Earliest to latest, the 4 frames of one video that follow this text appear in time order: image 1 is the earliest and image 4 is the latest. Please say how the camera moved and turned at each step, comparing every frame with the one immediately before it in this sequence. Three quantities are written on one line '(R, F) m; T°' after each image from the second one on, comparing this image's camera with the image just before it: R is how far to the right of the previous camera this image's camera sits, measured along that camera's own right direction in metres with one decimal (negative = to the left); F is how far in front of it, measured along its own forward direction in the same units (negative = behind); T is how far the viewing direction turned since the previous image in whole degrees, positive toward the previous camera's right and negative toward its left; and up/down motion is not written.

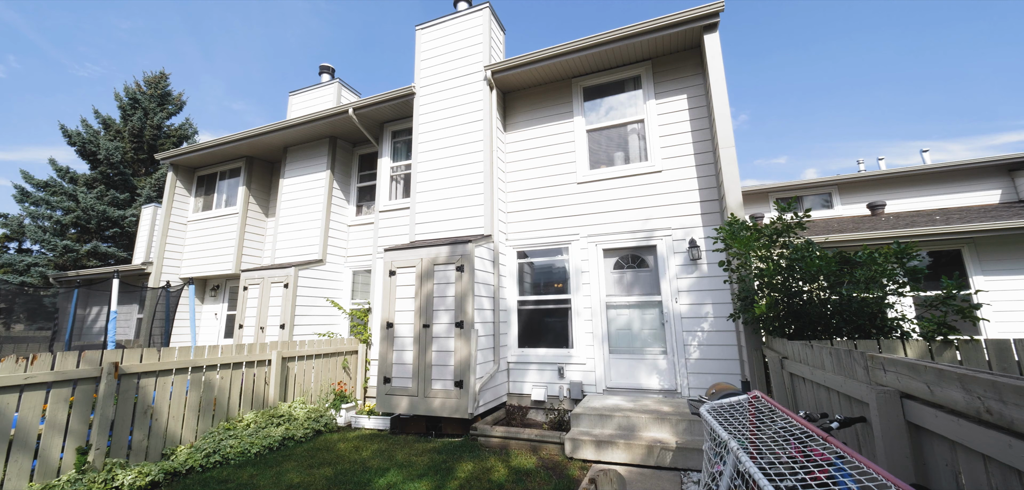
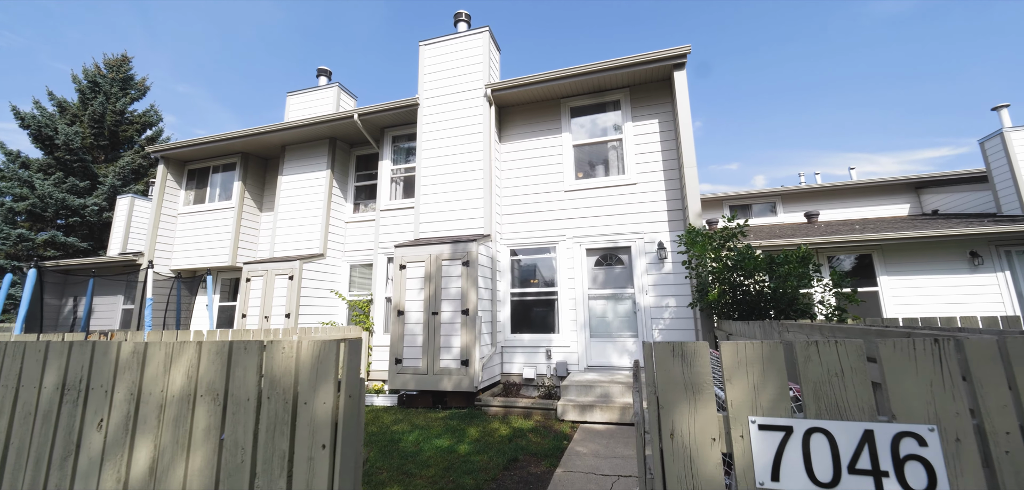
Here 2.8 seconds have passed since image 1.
(-0.5, -0.8) m; +5°
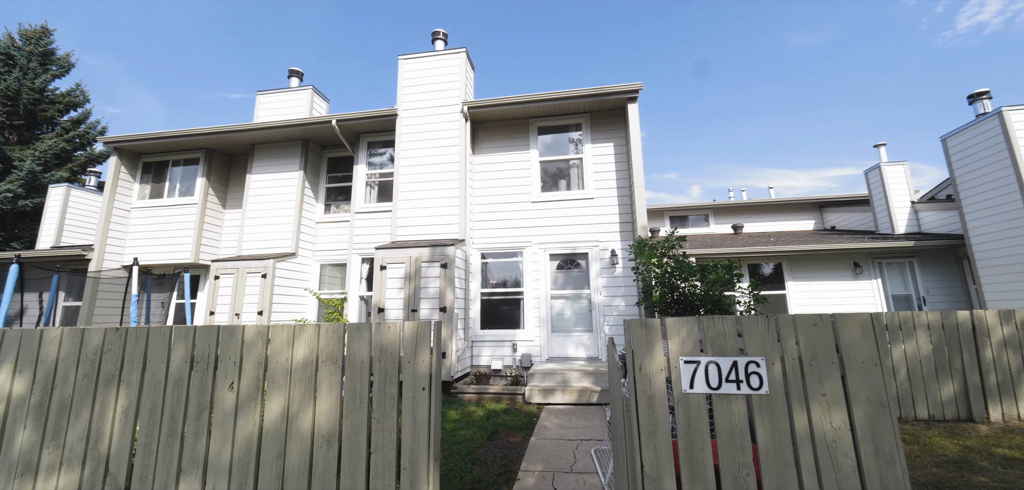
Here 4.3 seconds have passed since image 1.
(-0.4, -0.7) m; +7°
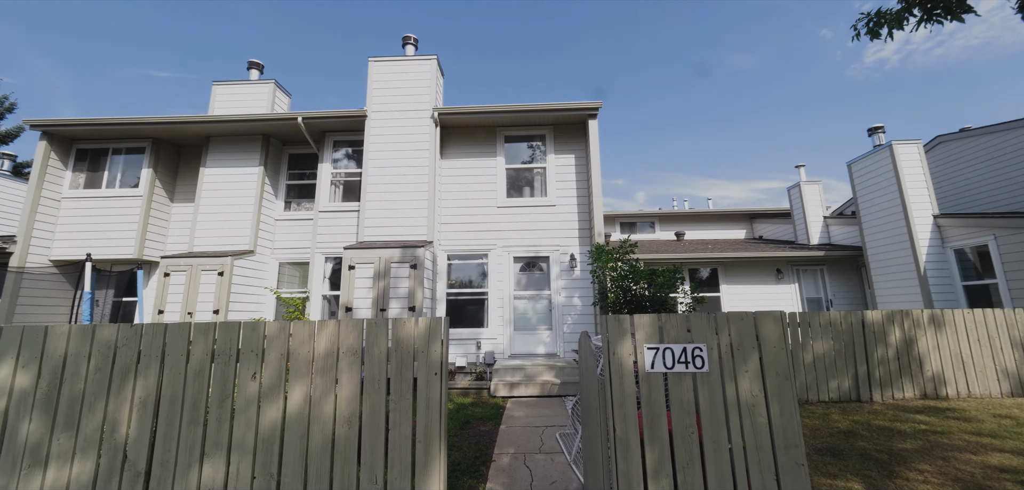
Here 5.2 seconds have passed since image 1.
(-0.3, -0.4) m; +7°
